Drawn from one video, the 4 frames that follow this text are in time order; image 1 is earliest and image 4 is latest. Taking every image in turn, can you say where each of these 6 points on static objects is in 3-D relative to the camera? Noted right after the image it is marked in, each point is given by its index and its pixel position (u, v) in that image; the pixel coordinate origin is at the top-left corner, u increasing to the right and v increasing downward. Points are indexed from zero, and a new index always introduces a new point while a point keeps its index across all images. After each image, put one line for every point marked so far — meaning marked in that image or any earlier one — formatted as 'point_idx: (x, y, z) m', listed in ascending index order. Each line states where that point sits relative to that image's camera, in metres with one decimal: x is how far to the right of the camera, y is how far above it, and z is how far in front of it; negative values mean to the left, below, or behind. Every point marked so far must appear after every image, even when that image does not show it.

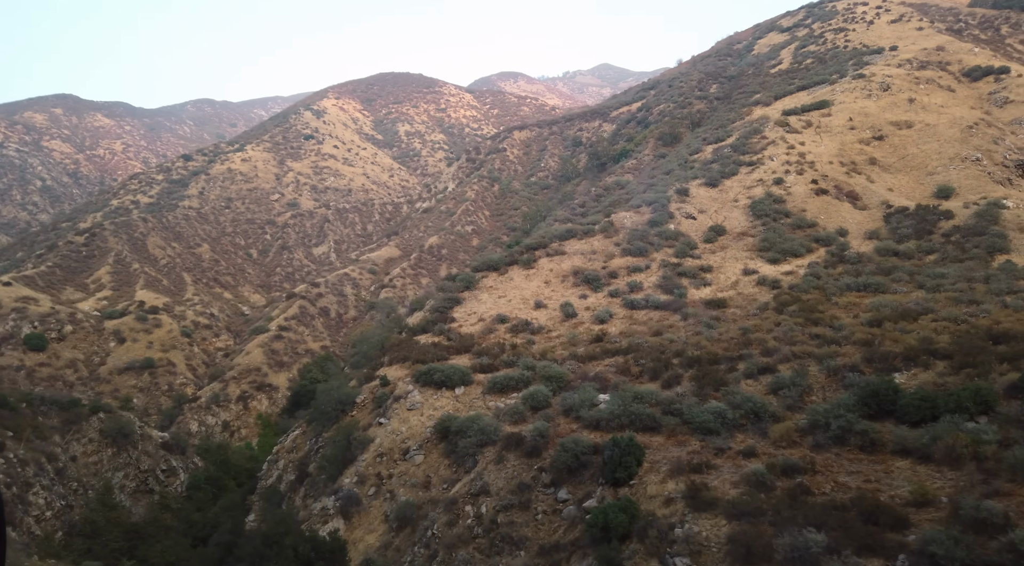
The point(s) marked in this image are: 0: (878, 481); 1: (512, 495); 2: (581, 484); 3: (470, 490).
0: (+7.1, -3.9, +14.8) m
1: (0.0, -5.2, +18.7) m
2: (+1.6, -4.8, +18.0) m
3: (-1.1, -5.3, +19.6) m
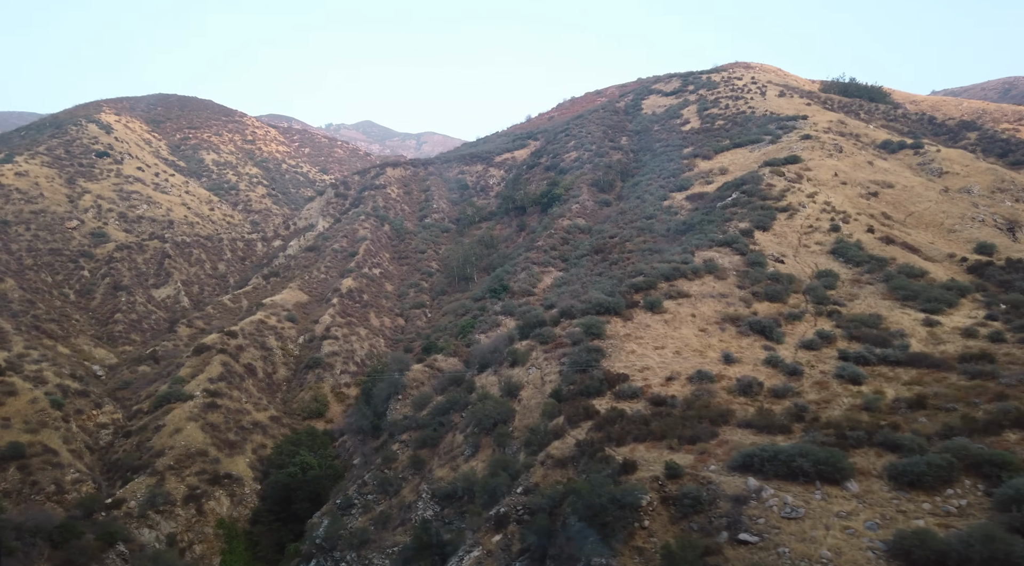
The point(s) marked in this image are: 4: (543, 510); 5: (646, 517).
0: (+18.3, -4.3, +9.7) m
1: (+10.3, -5.7, +11.0) m
2: (+12.0, -5.3, +10.9) m
3: (+9.0, -5.8, +11.4) m
4: (+0.9, -5.7, +19.2) m
5: (+2.8, -5.2, +16.4) m
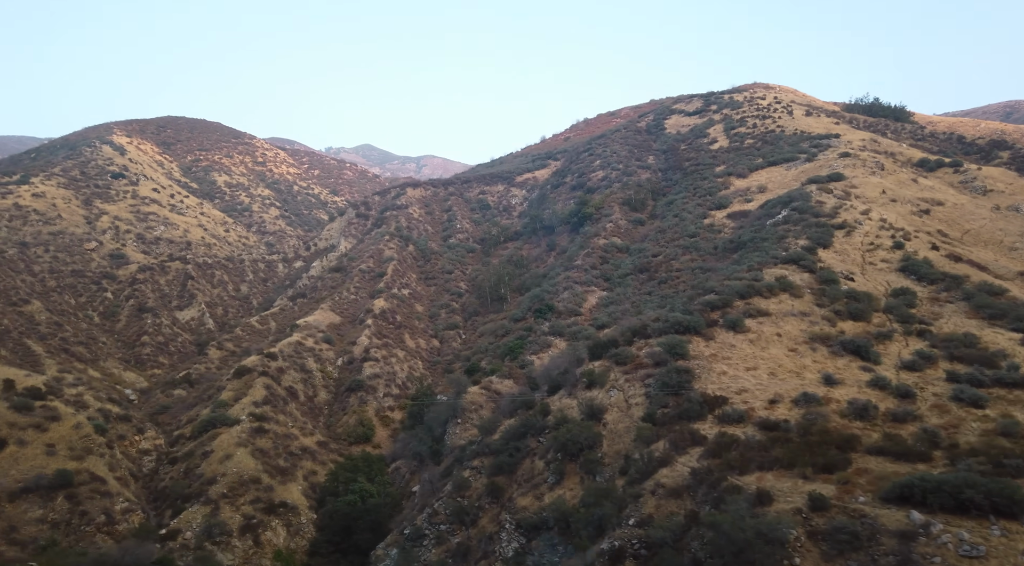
0: (+21.0, -4.4, +8.2) m
1: (+12.9, -5.8, +9.5) m
2: (+14.7, -5.3, +9.4) m
3: (+11.7, -5.9, +9.9) m
4: (+3.6, -6.0, +17.6) m
5: (+5.5, -5.4, +14.9) m
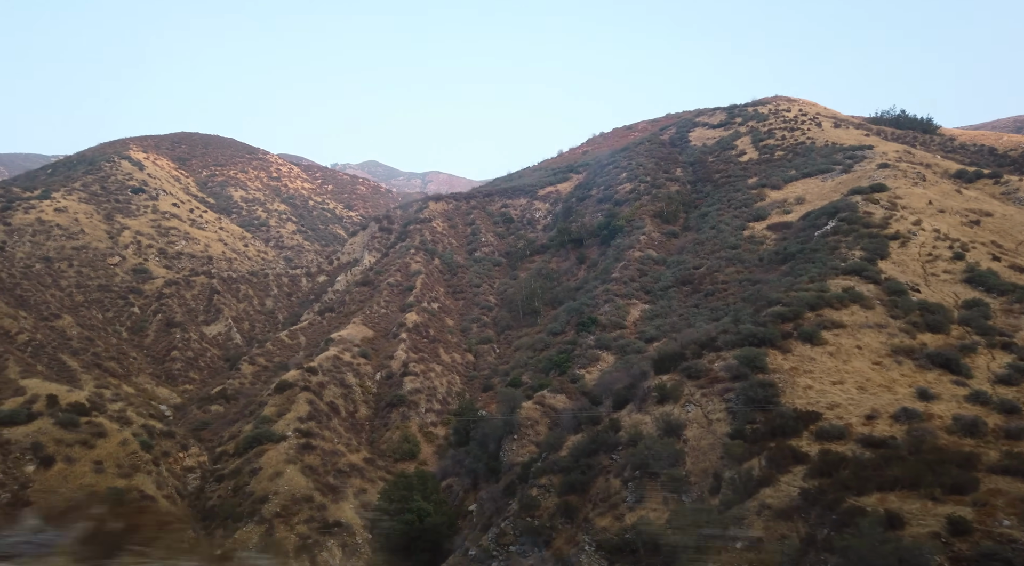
0: (+23.2, -4.3, +7.0) m
1: (+15.1, -5.8, +8.3) m
2: (+16.9, -5.3, +8.2) m
3: (+13.8, -5.9, +8.7) m
4: (+5.8, -6.2, +16.5) m
5: (+7.8, -5.5, +13.8) m
